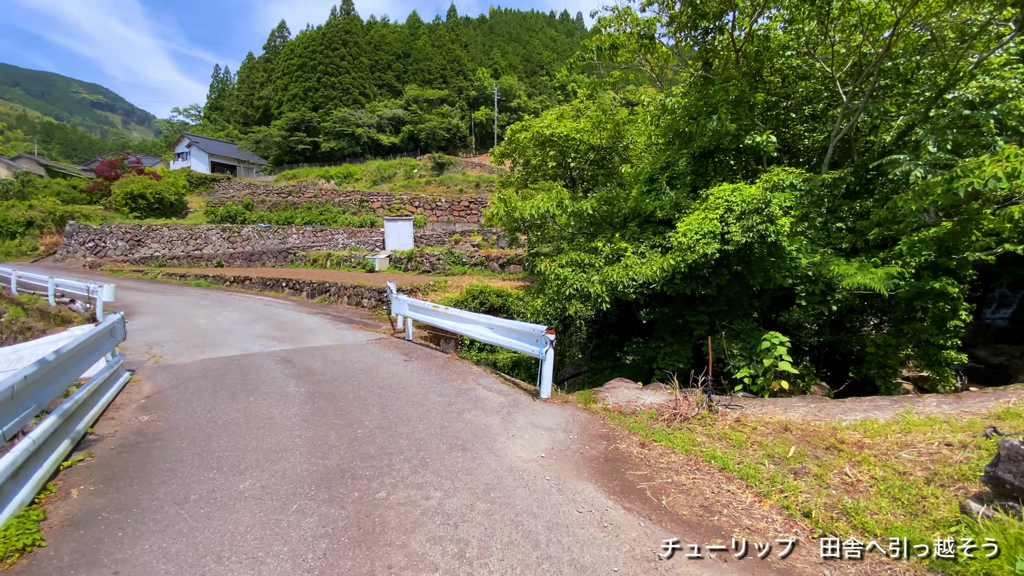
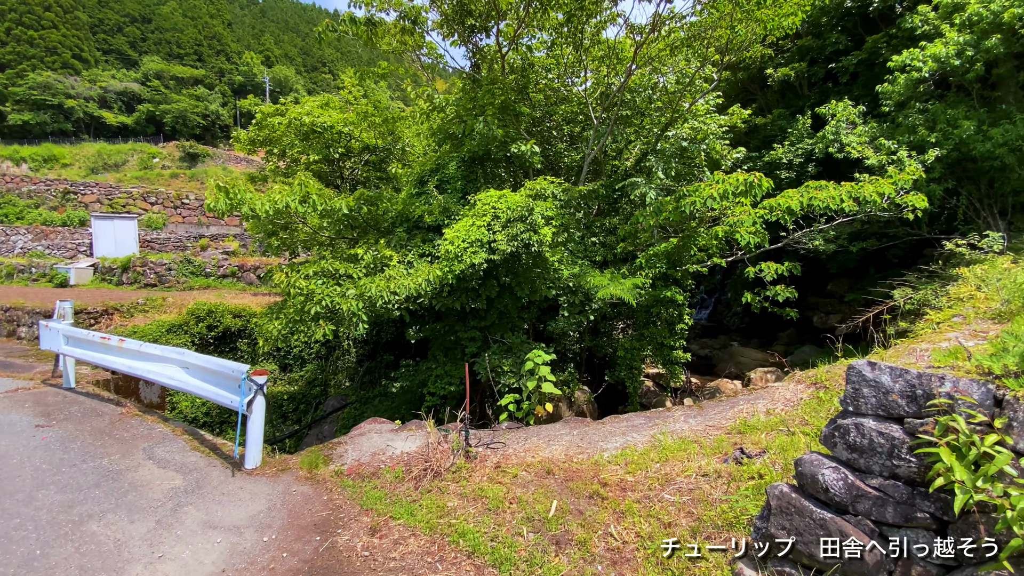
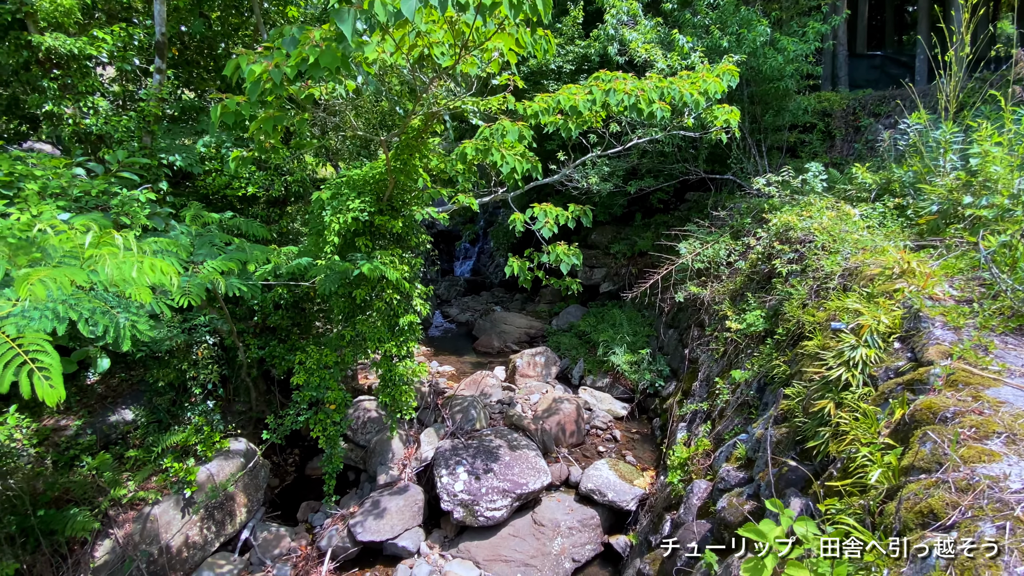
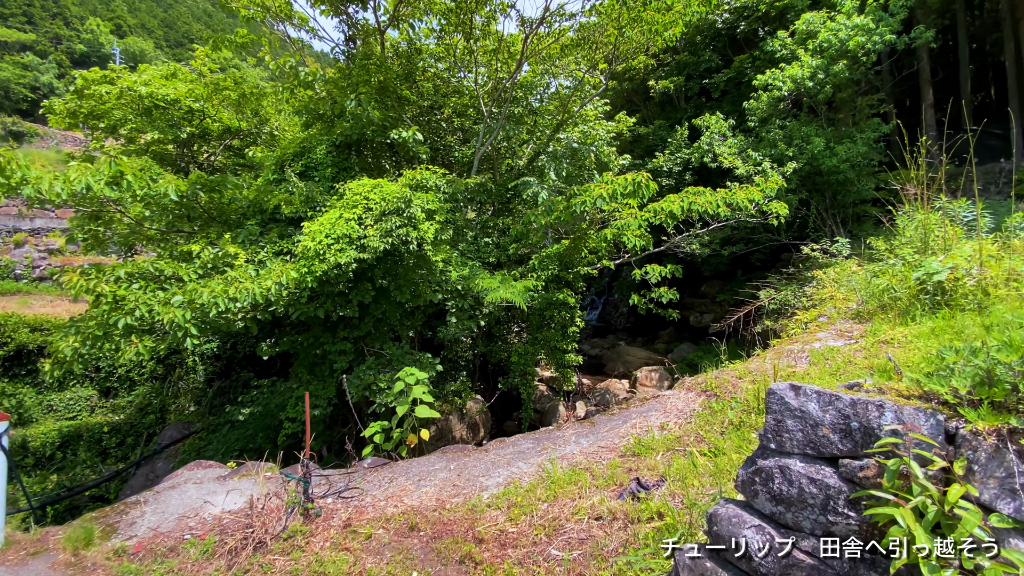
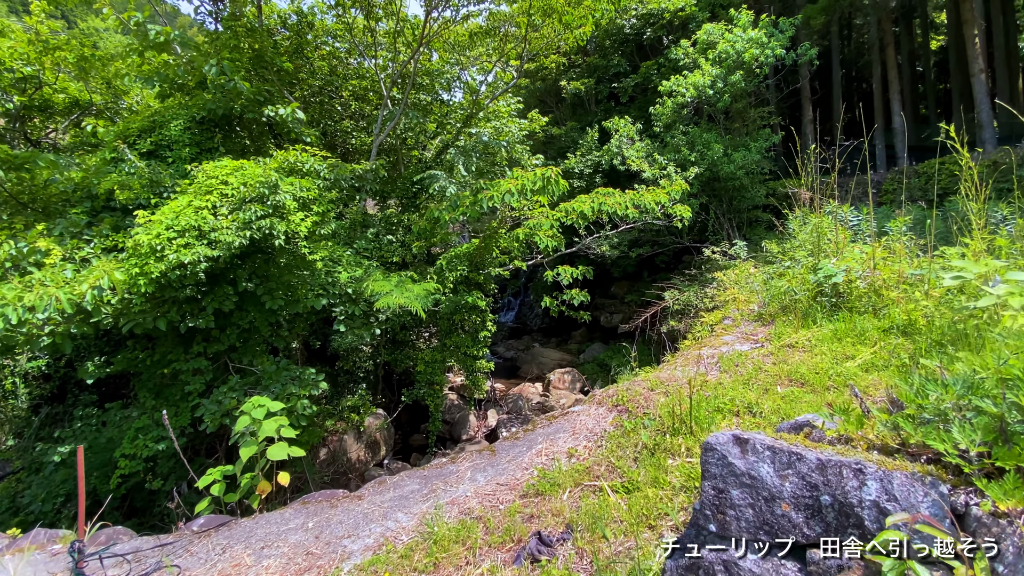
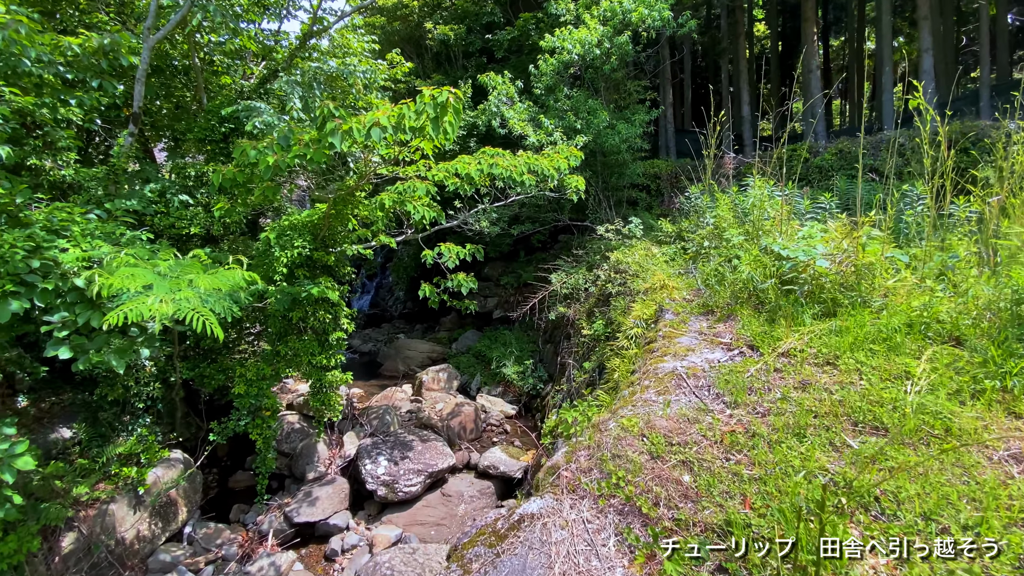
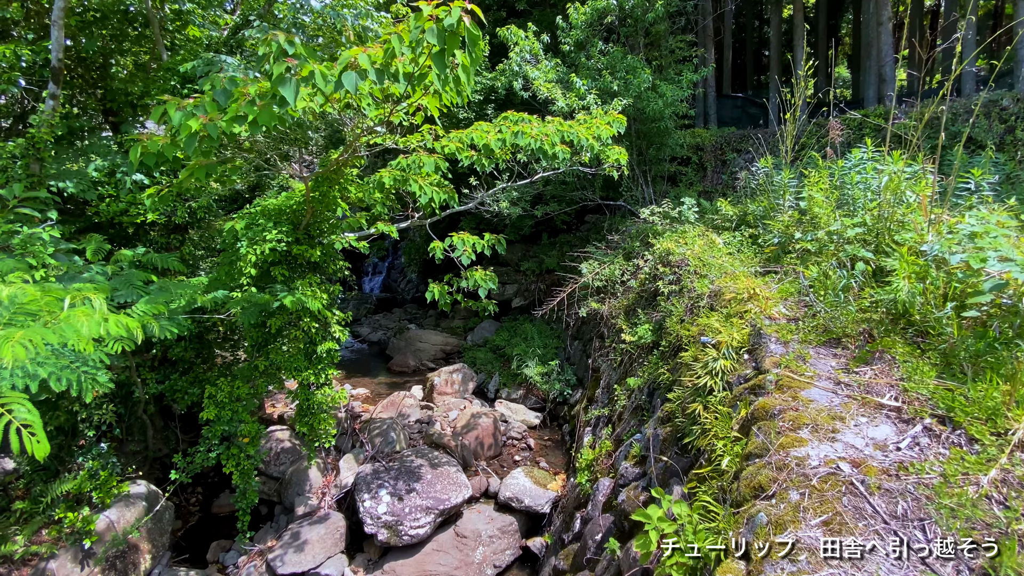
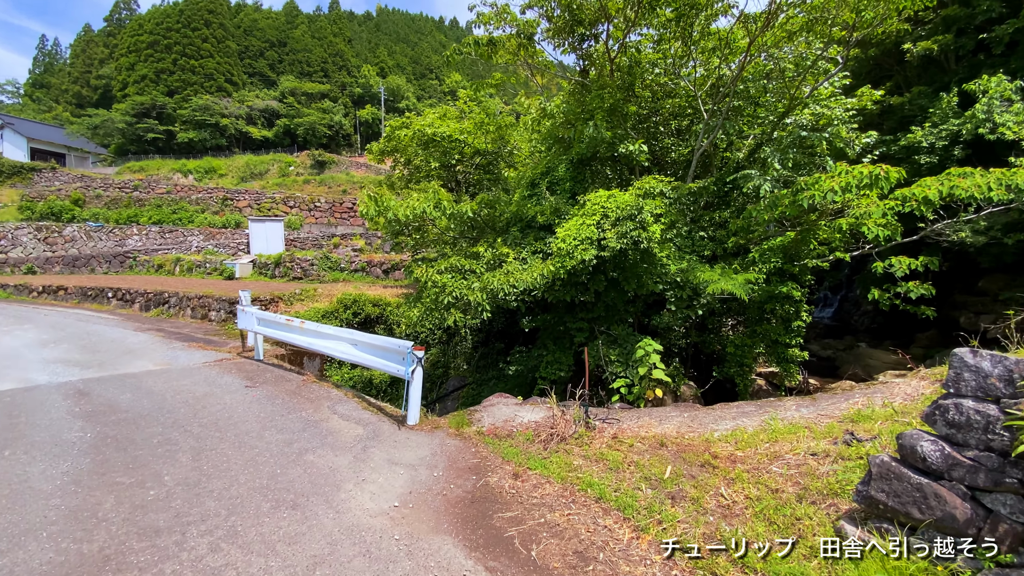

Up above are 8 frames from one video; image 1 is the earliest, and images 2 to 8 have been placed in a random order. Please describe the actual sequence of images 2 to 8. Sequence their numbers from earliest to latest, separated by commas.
8, 2, 4, 5, 6, 7, 3
